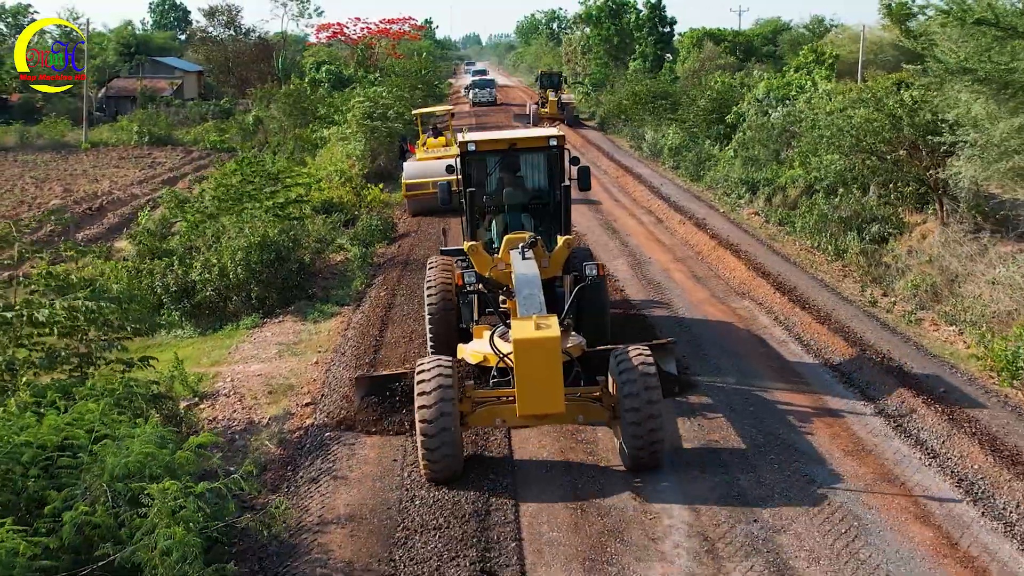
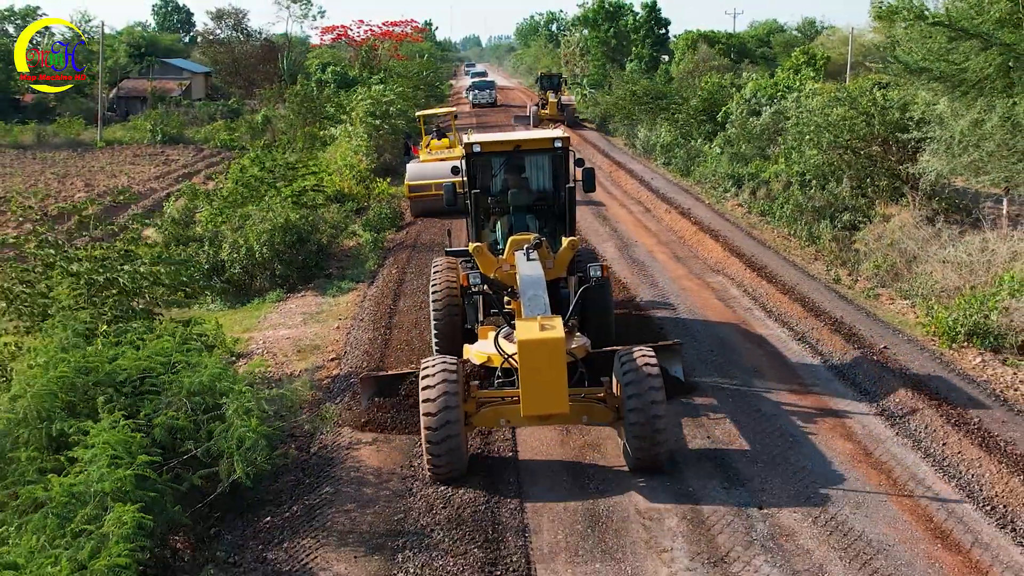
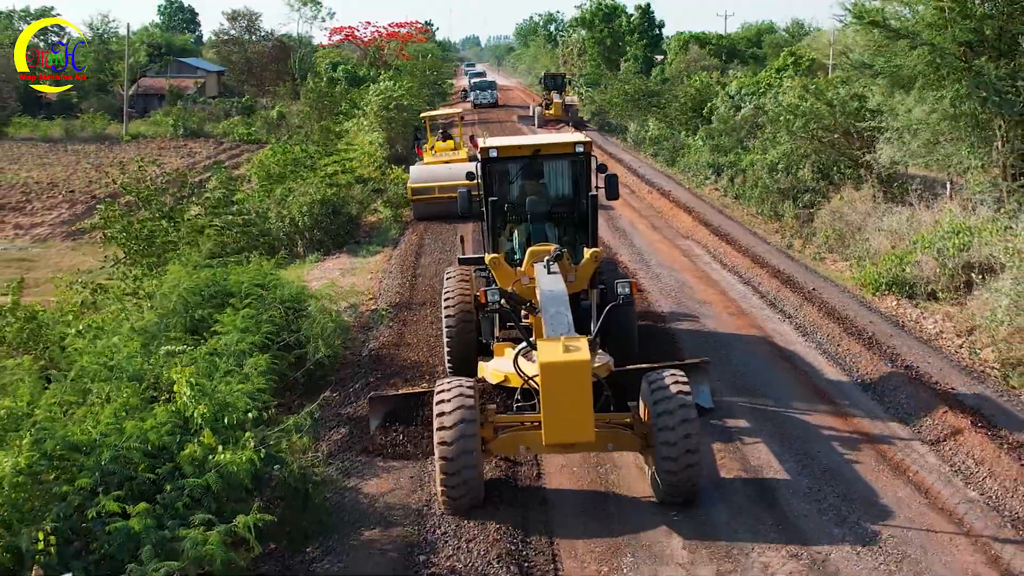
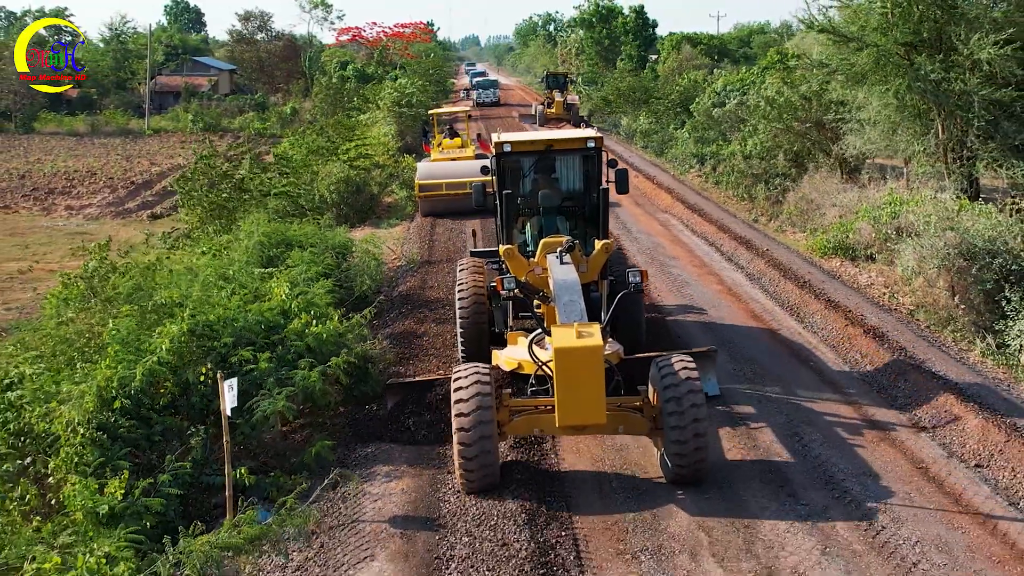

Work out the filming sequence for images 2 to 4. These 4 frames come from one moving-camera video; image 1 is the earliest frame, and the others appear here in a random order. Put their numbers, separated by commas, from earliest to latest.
2, 3, 4
